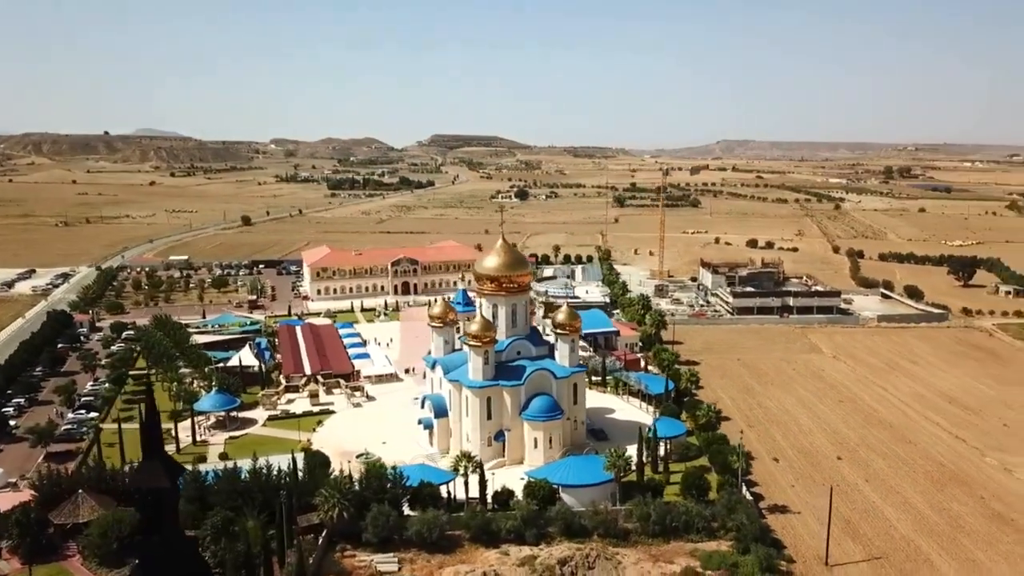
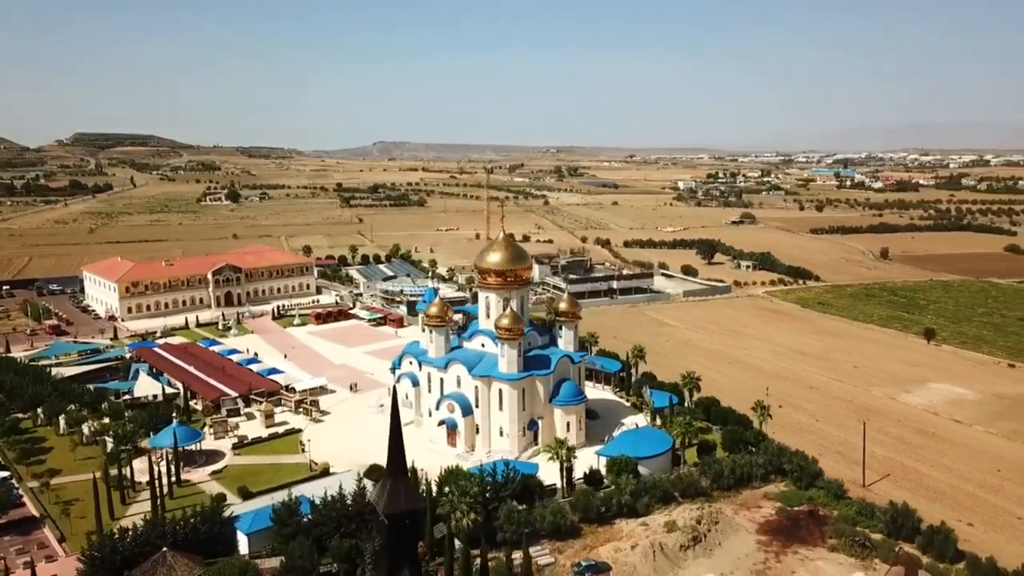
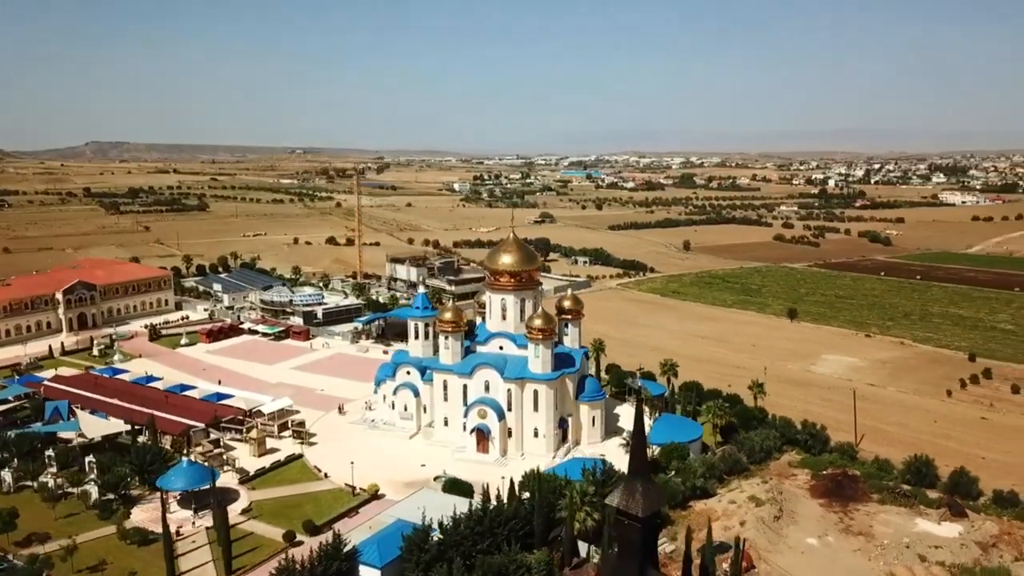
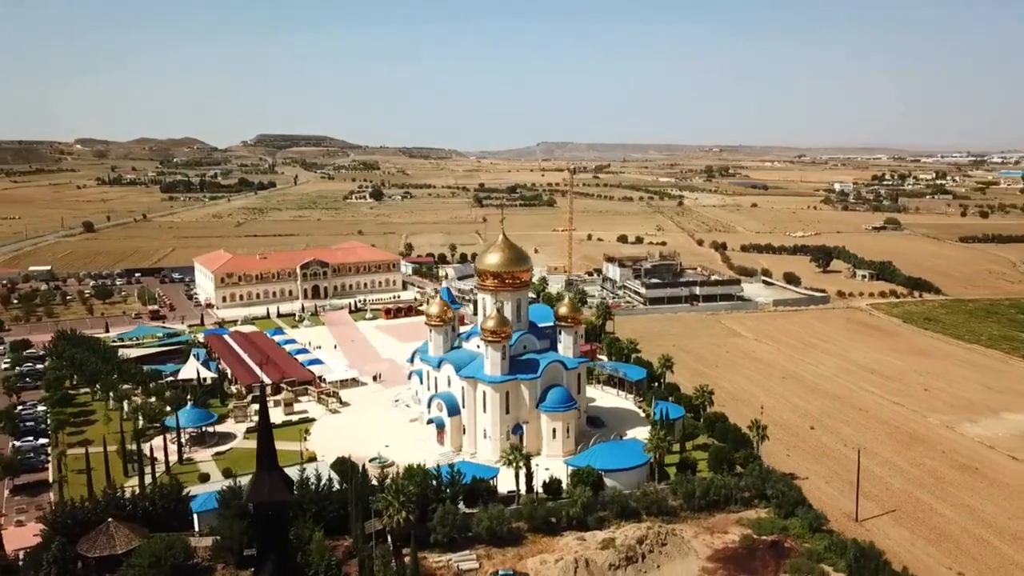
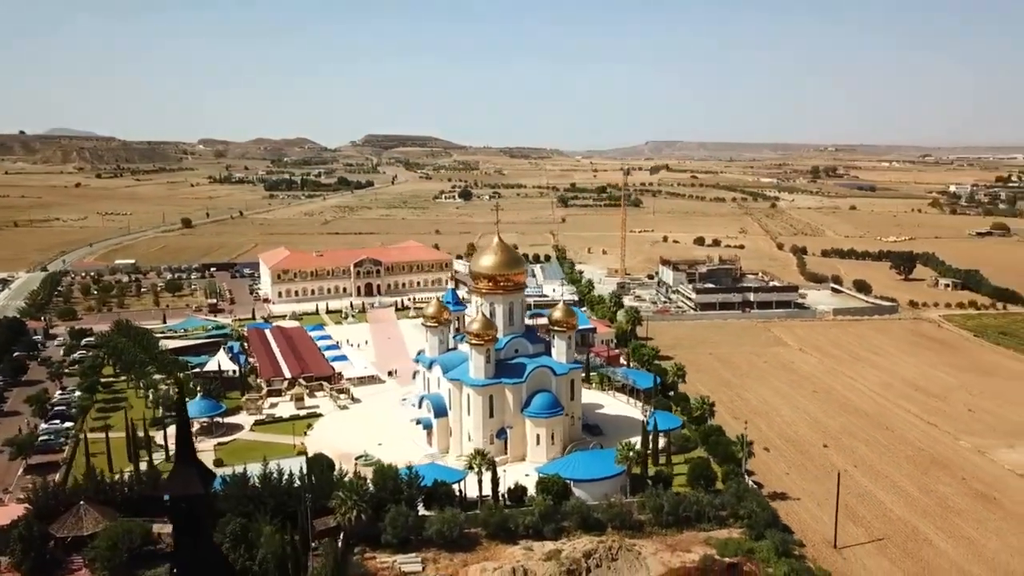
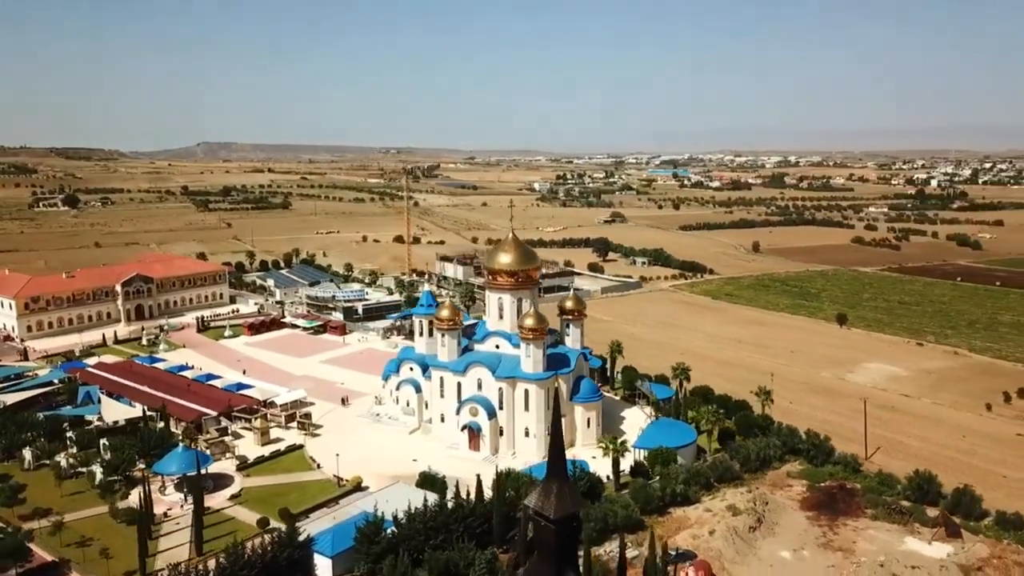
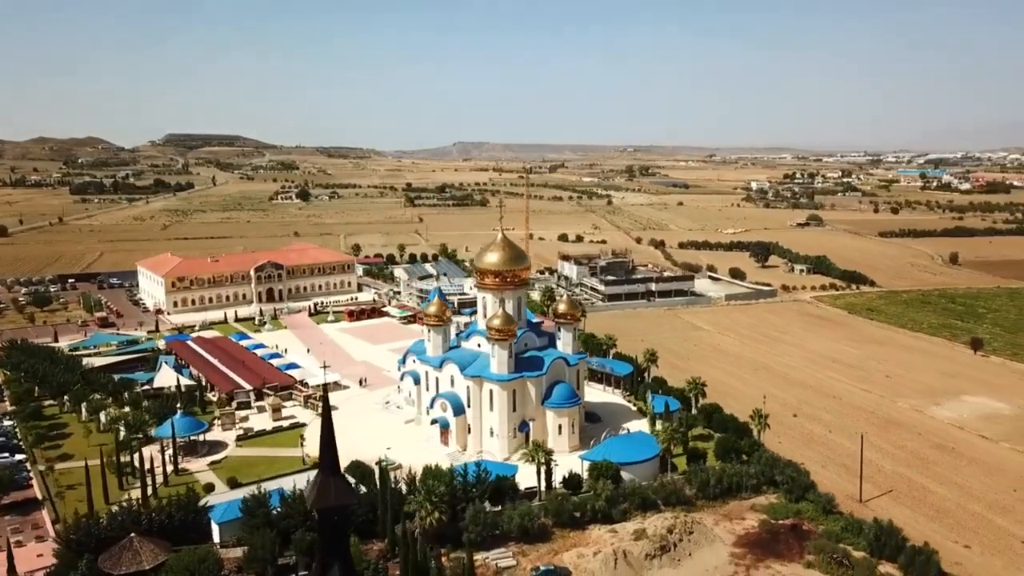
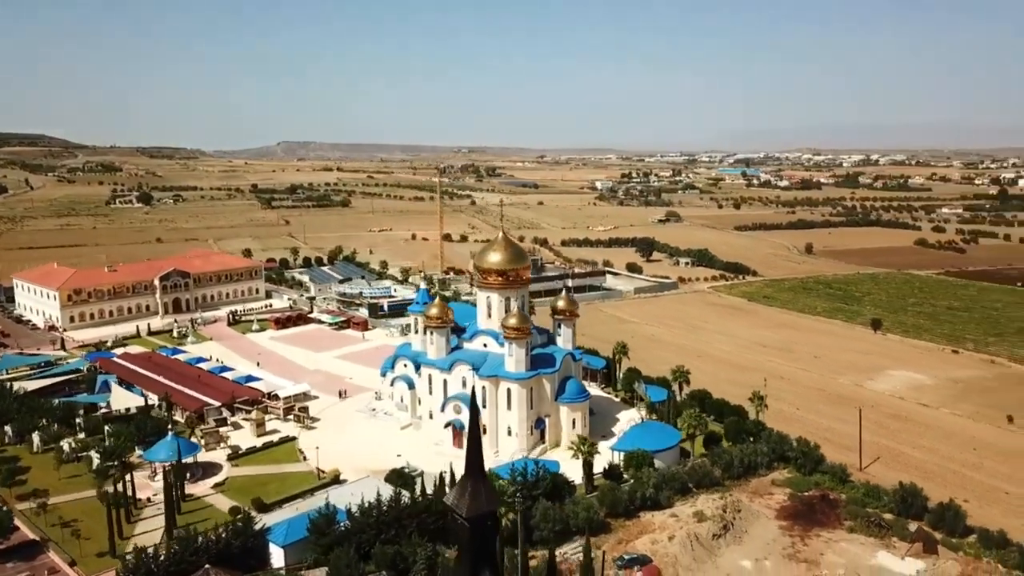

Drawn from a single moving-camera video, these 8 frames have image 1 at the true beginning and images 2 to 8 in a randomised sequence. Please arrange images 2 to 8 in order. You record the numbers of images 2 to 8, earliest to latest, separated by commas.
5, 4, 7, 2, 8, 6, 3
